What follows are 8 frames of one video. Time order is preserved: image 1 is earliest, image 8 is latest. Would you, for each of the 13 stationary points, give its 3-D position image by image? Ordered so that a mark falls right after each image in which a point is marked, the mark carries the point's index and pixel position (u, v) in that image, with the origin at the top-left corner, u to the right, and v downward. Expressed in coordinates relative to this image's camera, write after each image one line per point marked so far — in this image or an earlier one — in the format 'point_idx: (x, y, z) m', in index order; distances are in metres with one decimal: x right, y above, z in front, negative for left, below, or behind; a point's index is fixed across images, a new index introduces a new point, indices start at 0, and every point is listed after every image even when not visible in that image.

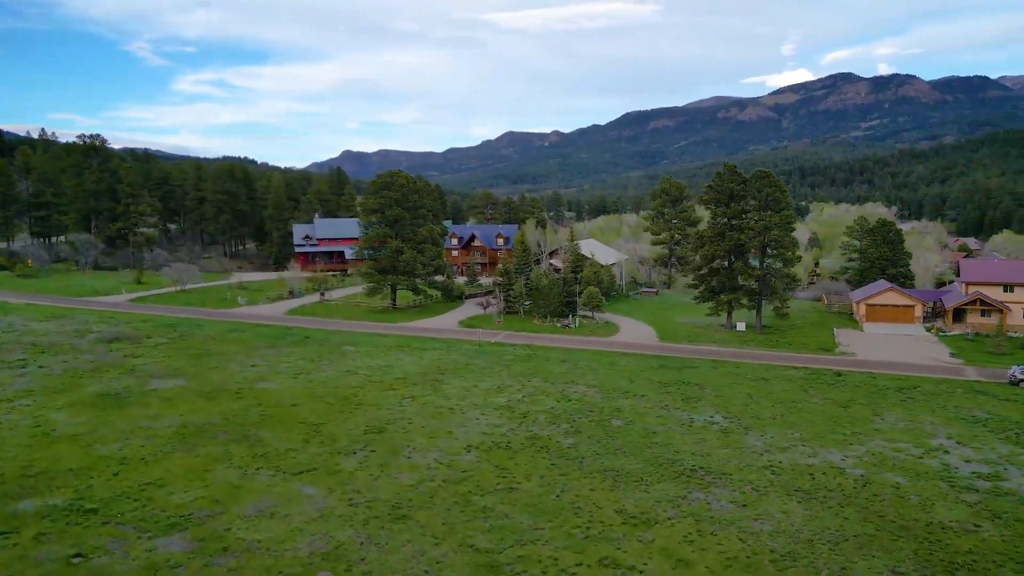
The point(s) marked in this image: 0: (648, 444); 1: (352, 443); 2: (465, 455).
0: (+4.1, -4.6, +18.0) m
1: (-4.9, -4.8, +18.6) m
2: (-1.4, -4.8, +17.5) m
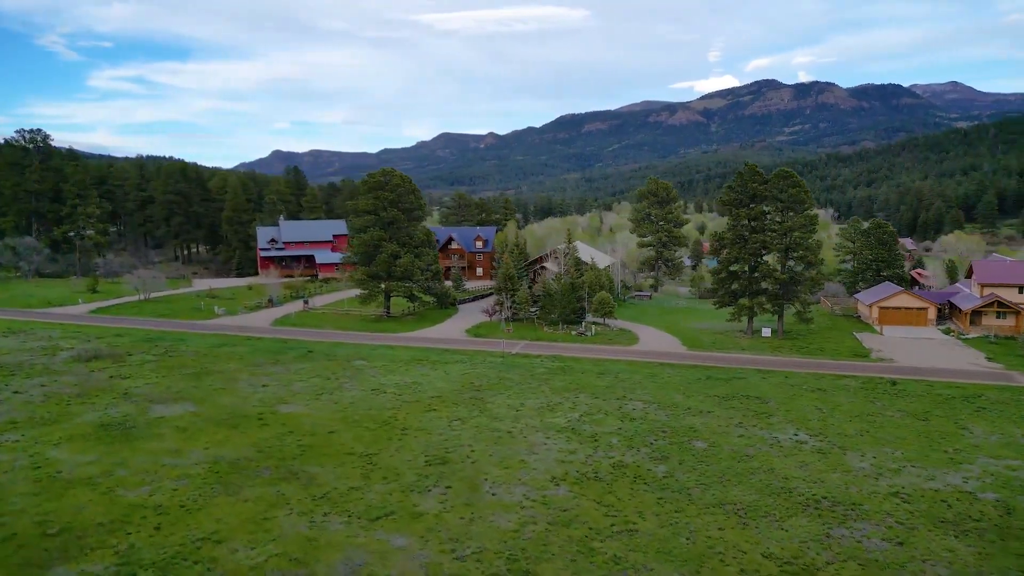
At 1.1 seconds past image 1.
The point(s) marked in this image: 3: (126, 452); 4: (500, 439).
0: (+6.5, -4.9, +16.6) m
1: (-2.5, -5.2, +16.6) m
2: (+1.1, -5.2, +15.7) m
3: (-12.0, -5.1, +19.0) m
4: (-0.4, -4.9, +19.5) m
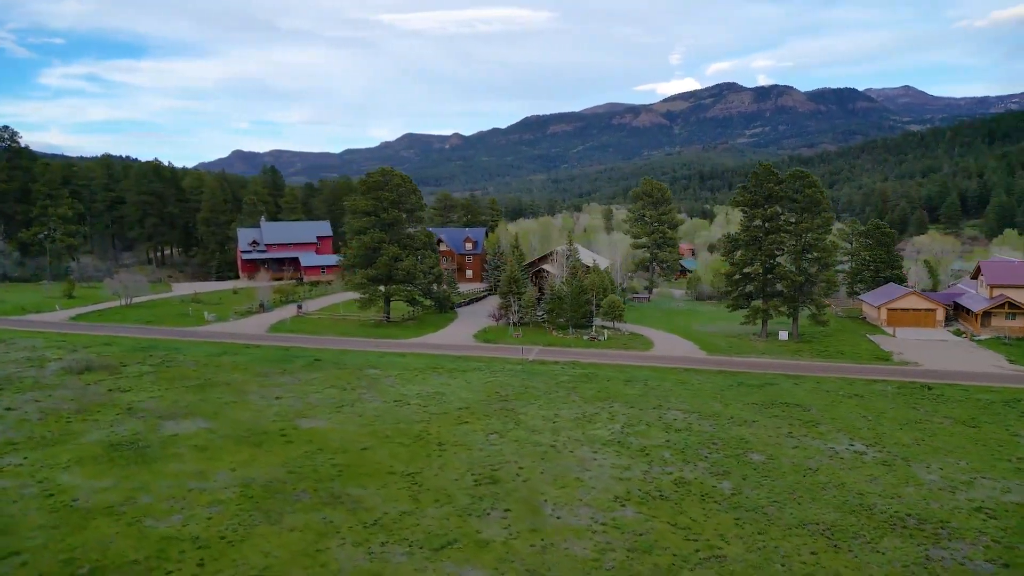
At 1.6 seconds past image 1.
0: (+8.0, -5.1, +15.9) m
1: (-1.0, -5.4, +15.5) m
2: (+2.7, -5.4, +14.8) m
3: (-10.6, -5.4, +17.5) m
4: (+1.0, -5.1, +18.6) m
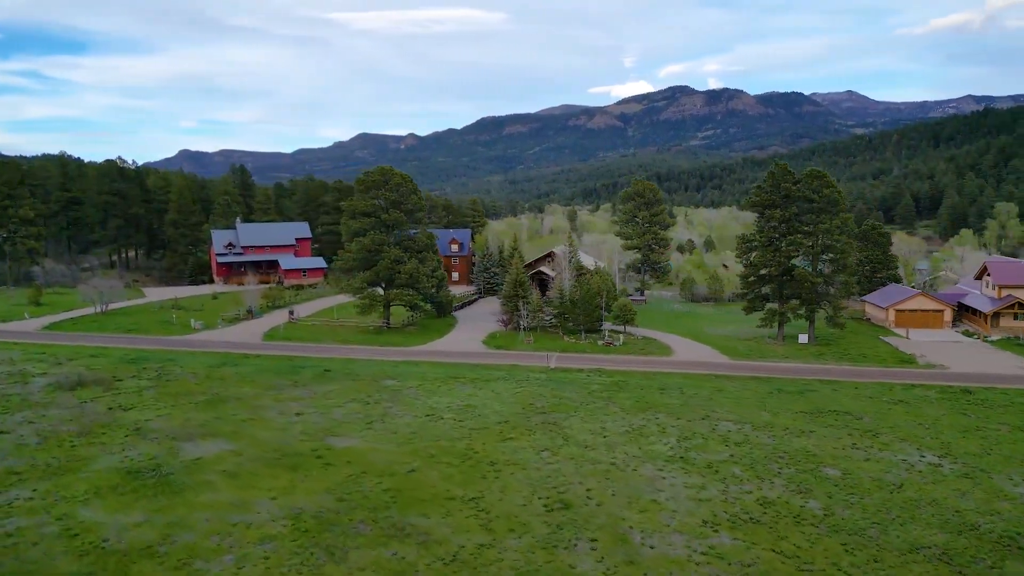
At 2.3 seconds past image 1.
0: (+9.9, -5.3, +15.2) m
1: (+1.0, -5.7, +14.4) m
2: (+4.7, -5.6, +13.9) m
3: (-8.7, -5.8, +15.9) m
4: (+2.8, -5.4, +17.5) m
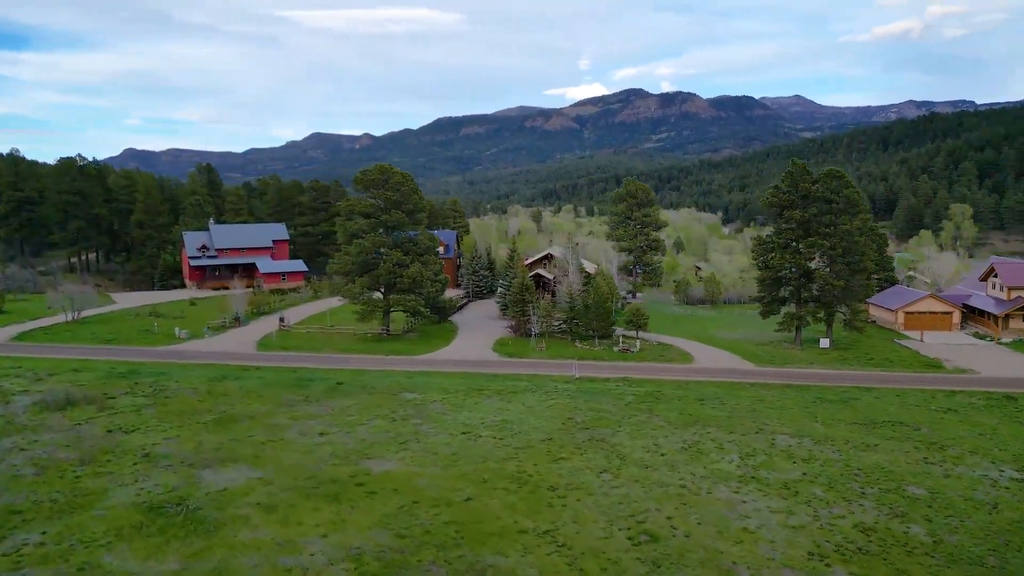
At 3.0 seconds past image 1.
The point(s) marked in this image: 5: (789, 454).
0: (+11.8, -5.5, +14.4) m
1: (+2.9, -6.0, +13.1) m
2: (+6.7, -5.9, +12.8) m
3: (-6.8, -6.1, +14.1) m
4: (+4.6, -5.6, +16.3) m
5: (+8.7, -5.2, +19.1) m
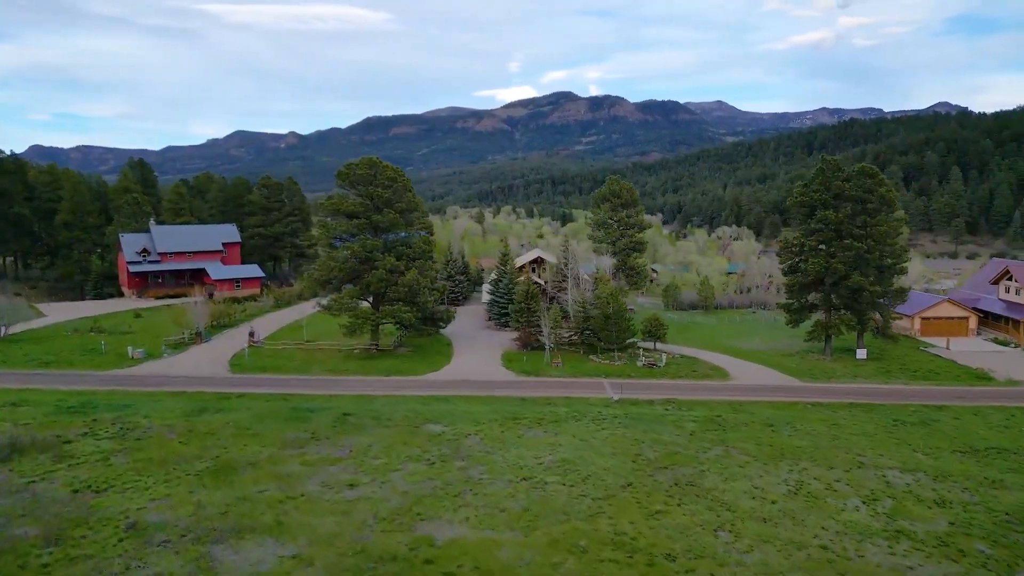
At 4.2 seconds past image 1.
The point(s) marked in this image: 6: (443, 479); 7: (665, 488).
0: (+14.5, -6.0, +12.3) m
1: (+5.8, -6.5, +10.1) m
2: (+9.5, -6.4, +10.1) m
3: (-4.0, -6.7, +10.2) m
4: (+7.2, -6.1, +13.5) m
5: (+11.0, -5.7, +16.6) m
6: (-2.1, -5.8, +18.5) m
7: (+4.4, -5.8, +17.5) m
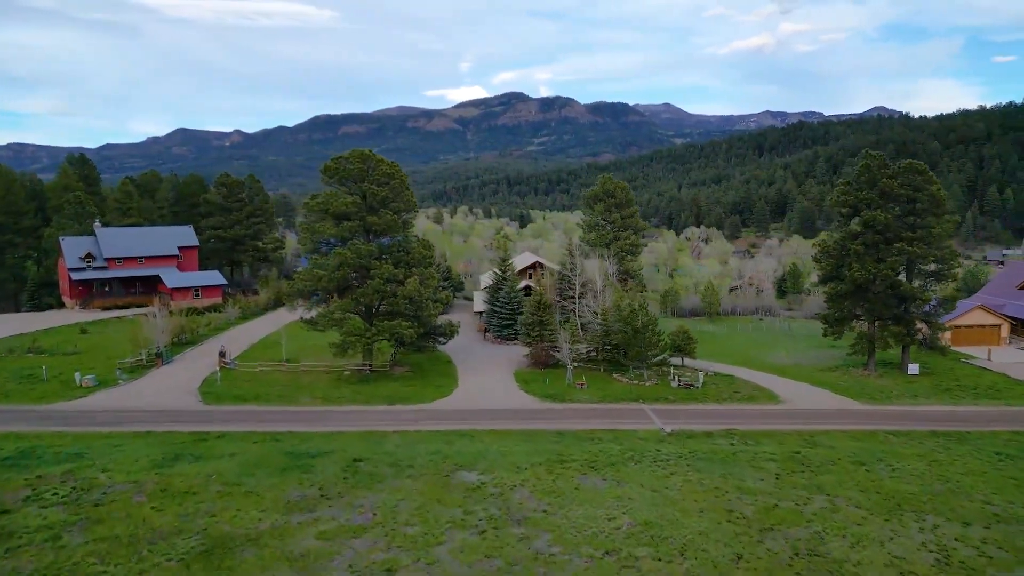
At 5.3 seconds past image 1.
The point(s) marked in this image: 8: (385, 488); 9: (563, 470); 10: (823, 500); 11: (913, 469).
0: (+16.9, -6.5, +9.6) m
1: (+8.3, -7.1, +6.8) m
2: (+12.0, -6.9, +7.1) m
3: (-1.5, -7.4, +6.2) m
4: (+9.4, -6.7, +10.3) m
5: (+13.0, -6.2, +13.7) m
6: (-0.2, -6.5, +14.6) m
7: (+6.3, -6.4, +14.1) m
8: (-3.9, -6.1, +18.6) m
9: (+1.6, -5.9, +19.5) m
10: (+8.8, -5.9, +17.4) m
11: (+12.4, -5.6, +19.3) m
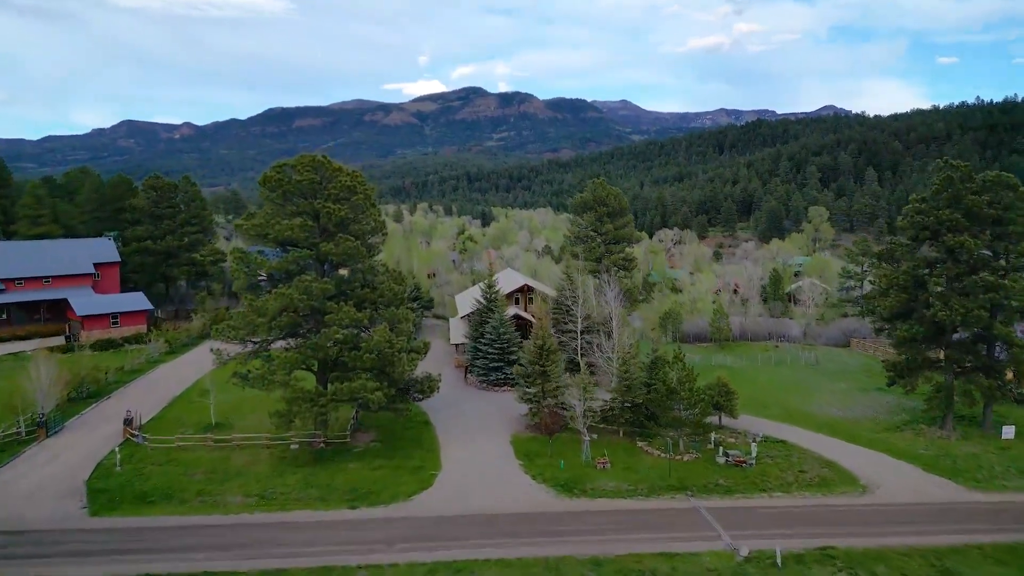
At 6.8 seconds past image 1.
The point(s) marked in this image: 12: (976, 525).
0: (+18.1, -8.3, +3.9) m
1: (+9.8, -9.0, +0.6) m
2: (+13.5, -8.8, +1.2) m
3: (0.0, -9.4, -0.5) m
4: (+10.7, -8.6, +4.2) m
5: (+14.0, -8.1, +7.8) m
6: (+0.8, -8.4, +7.9) m
7: (+7.4, -8.3, +7.8) m
8: (-3.1, -8.1, +11.7) m
9: (+2.3, -7.8, +12.9) m
10: (+9.6, -7.8, +11.2) m
11: (+13.1, -7.4, +13.3) m
12: (+13.6, -6.9, +18.7) m
